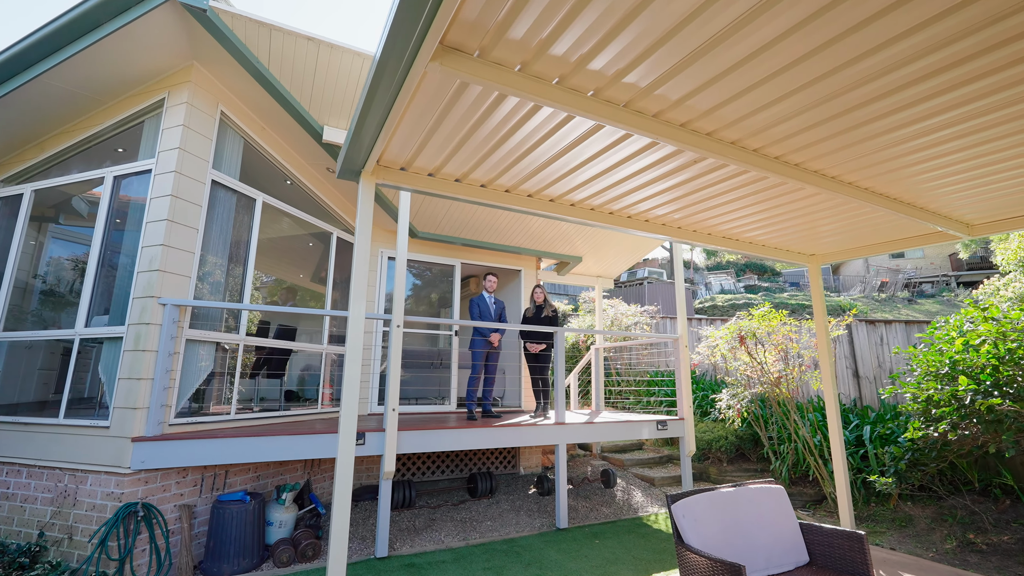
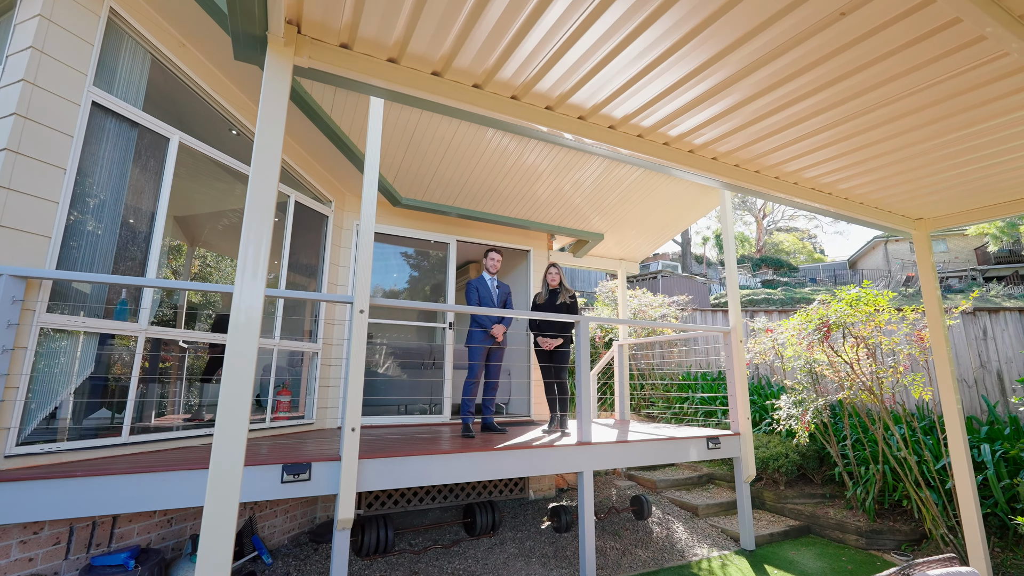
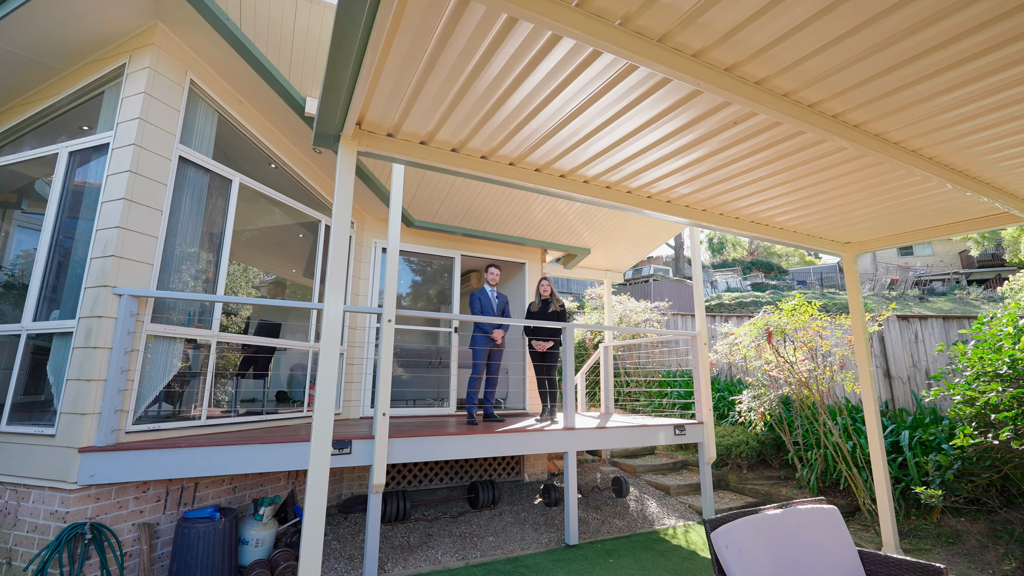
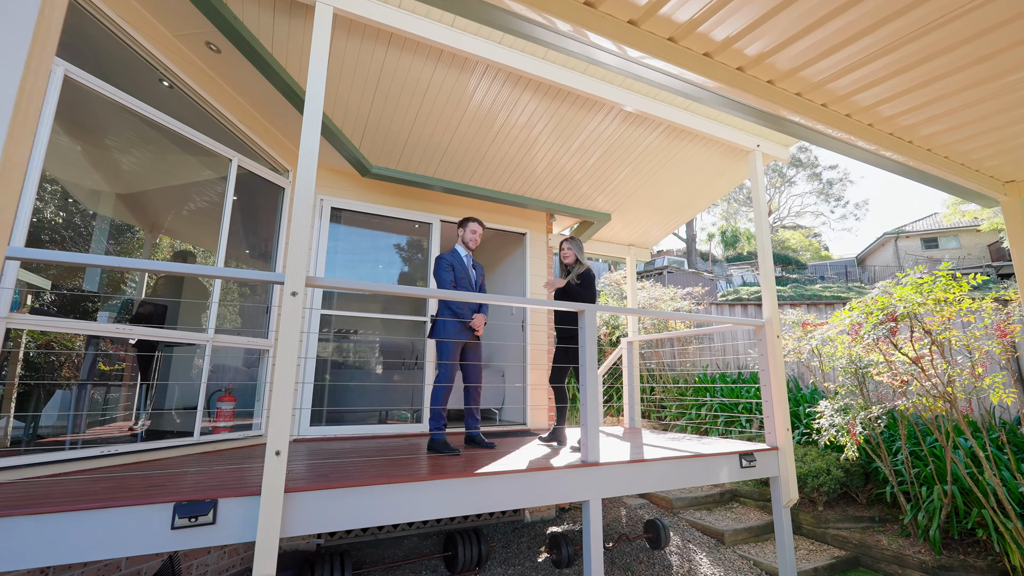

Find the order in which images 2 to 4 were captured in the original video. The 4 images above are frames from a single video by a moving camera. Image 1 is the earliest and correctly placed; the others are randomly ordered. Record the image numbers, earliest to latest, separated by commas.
3, 2, 4
